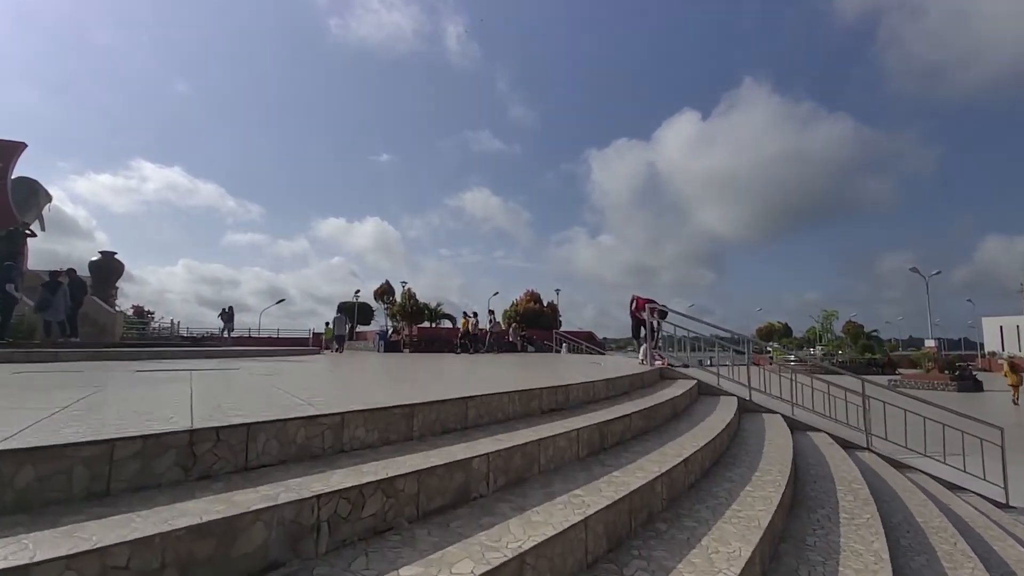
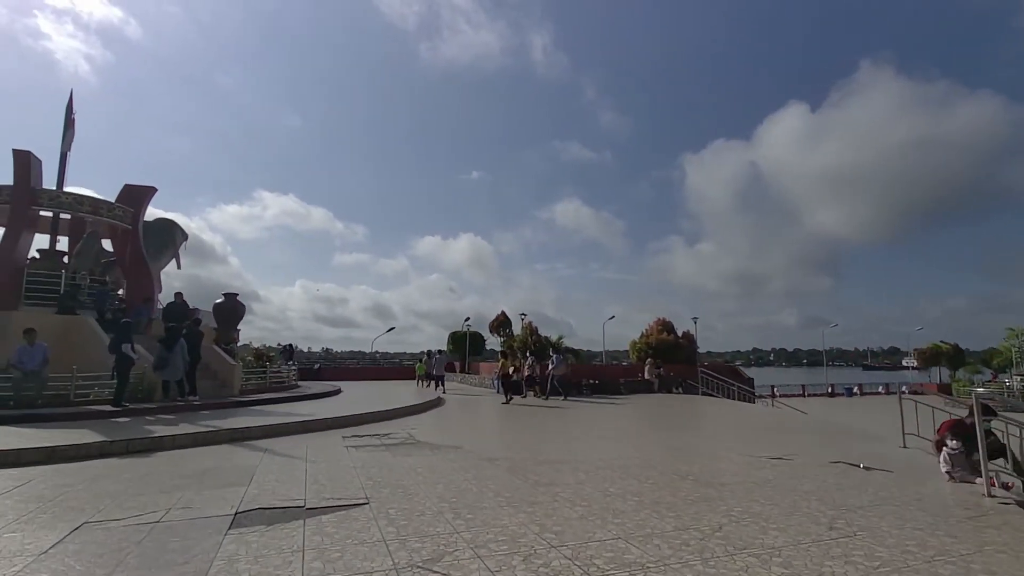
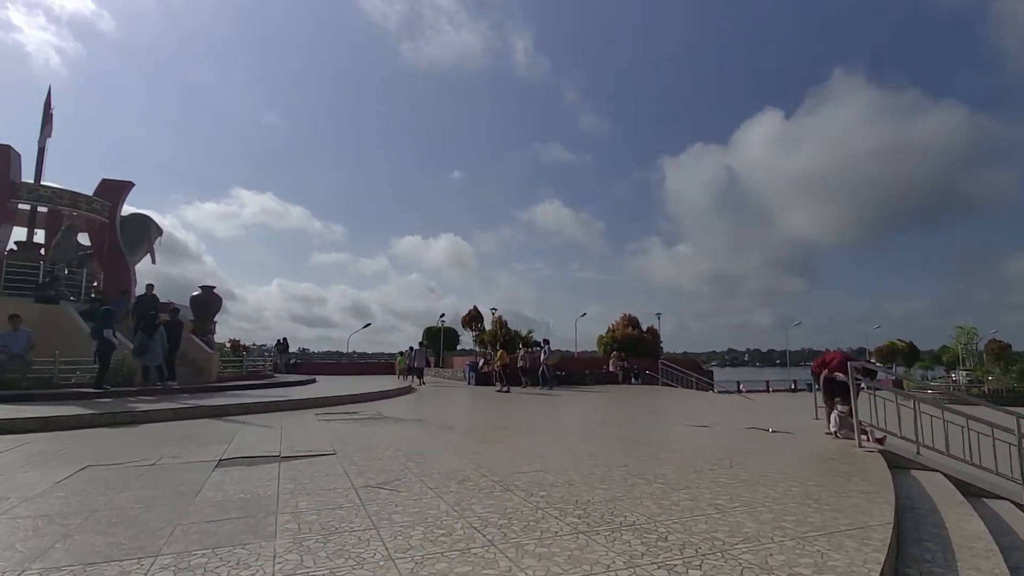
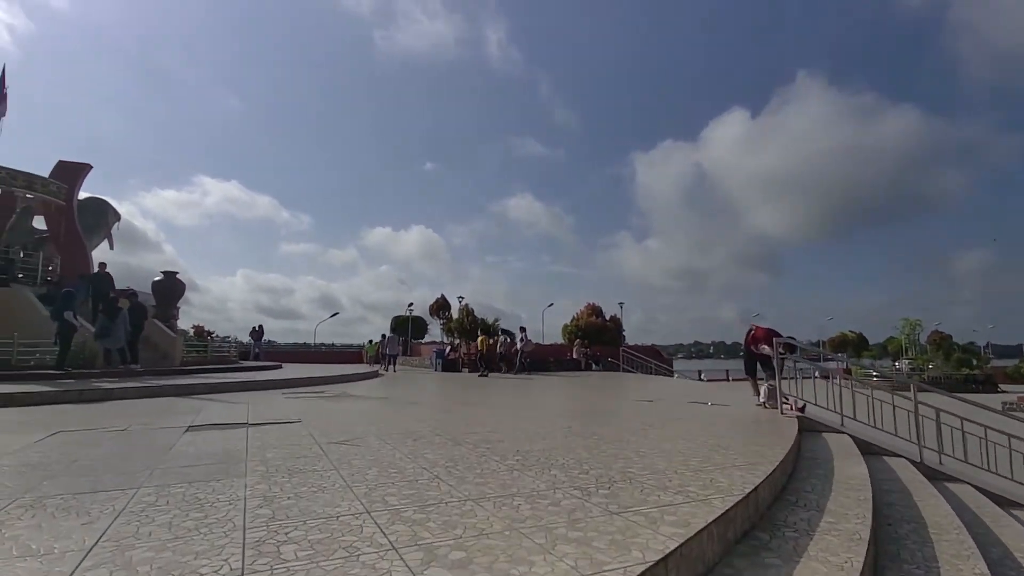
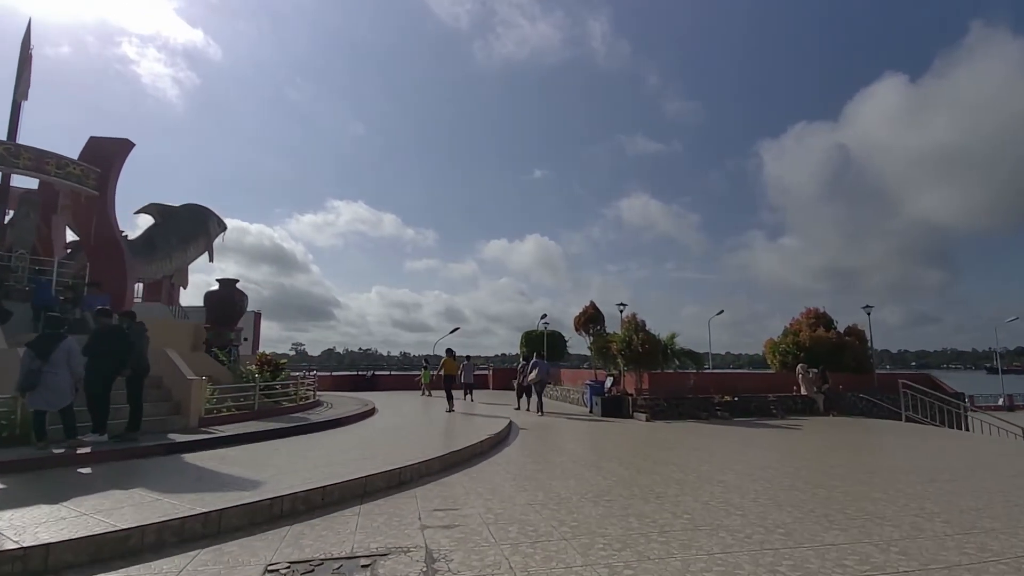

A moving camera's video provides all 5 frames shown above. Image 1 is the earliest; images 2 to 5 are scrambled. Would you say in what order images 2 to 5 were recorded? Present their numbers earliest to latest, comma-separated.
4, 3, 2, 5
